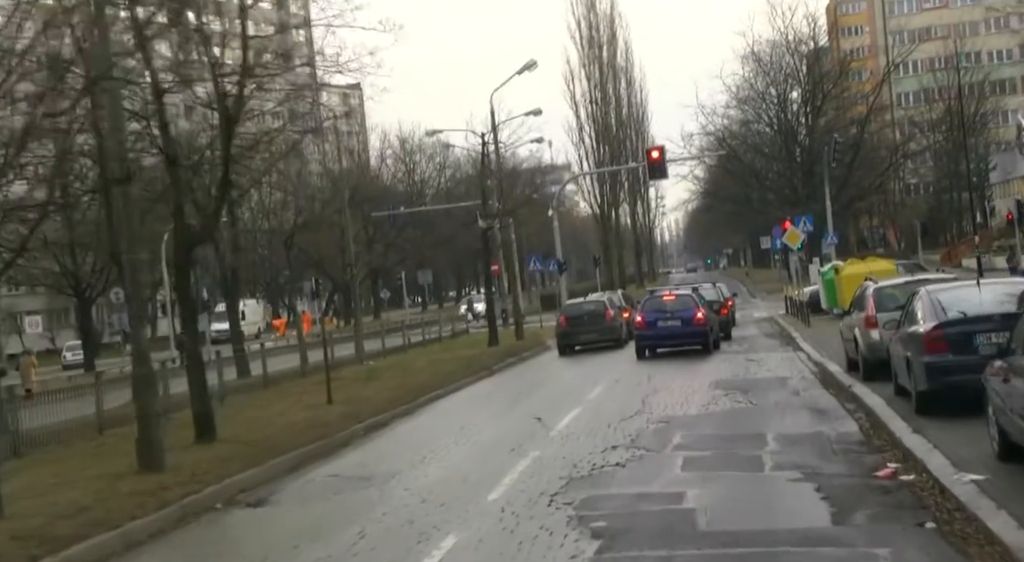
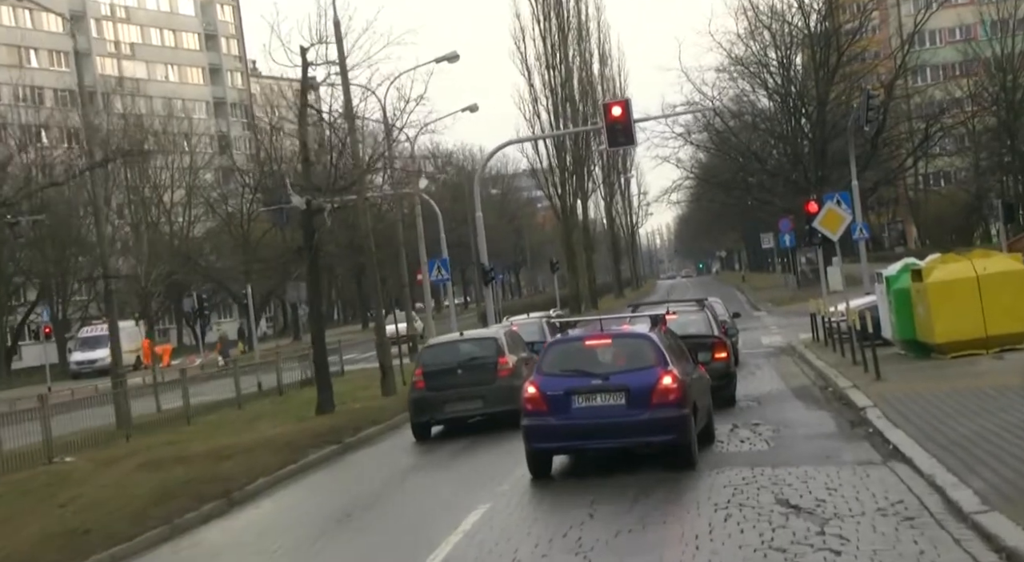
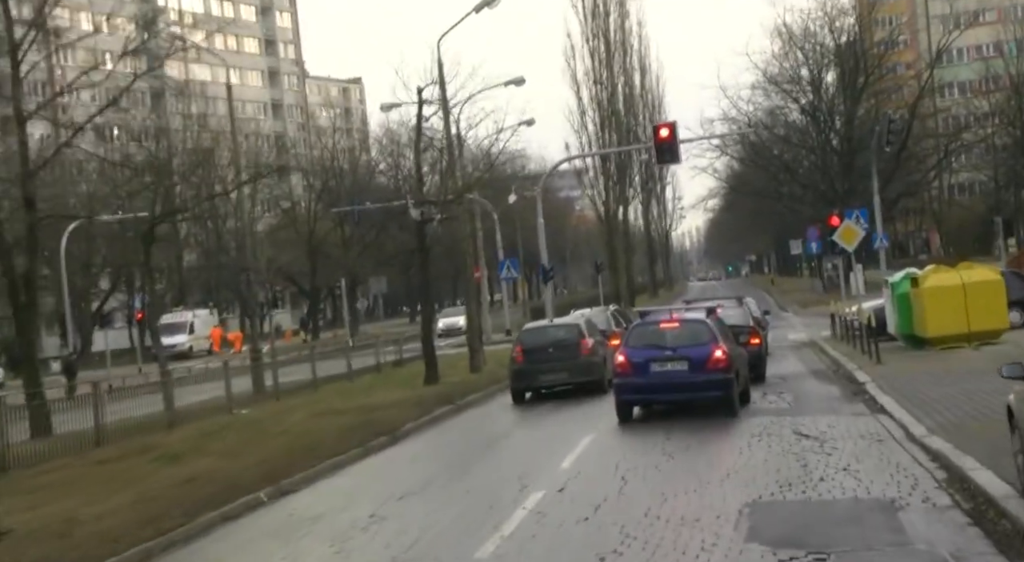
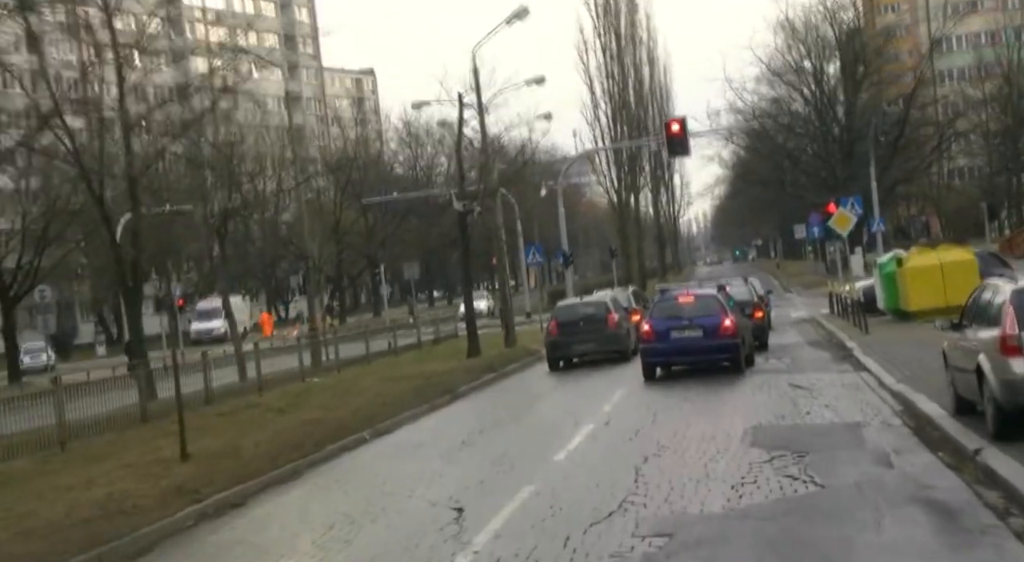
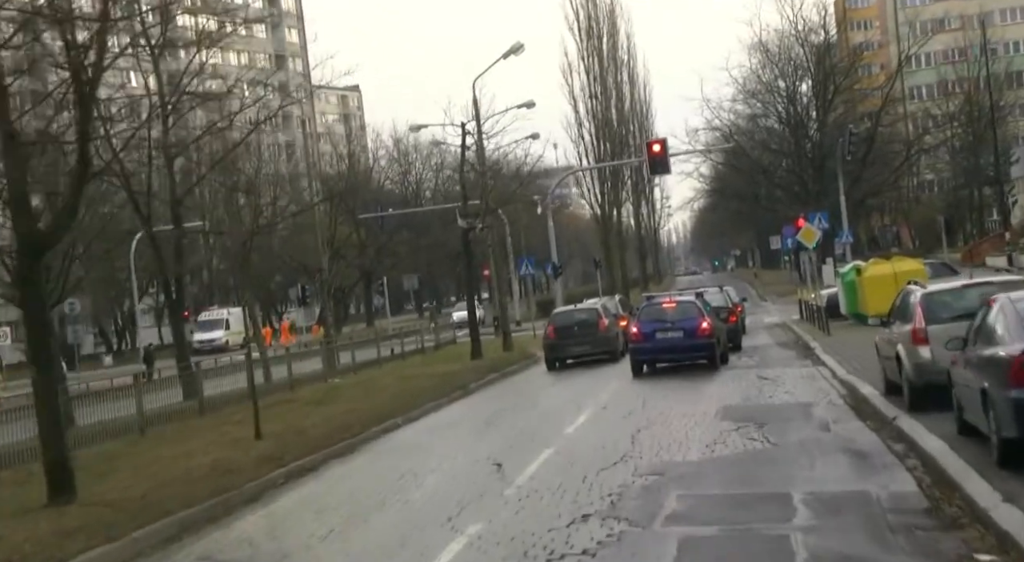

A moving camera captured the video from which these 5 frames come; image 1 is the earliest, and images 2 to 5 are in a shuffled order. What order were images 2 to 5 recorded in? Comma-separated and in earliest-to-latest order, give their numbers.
5, 4, 3, 2
